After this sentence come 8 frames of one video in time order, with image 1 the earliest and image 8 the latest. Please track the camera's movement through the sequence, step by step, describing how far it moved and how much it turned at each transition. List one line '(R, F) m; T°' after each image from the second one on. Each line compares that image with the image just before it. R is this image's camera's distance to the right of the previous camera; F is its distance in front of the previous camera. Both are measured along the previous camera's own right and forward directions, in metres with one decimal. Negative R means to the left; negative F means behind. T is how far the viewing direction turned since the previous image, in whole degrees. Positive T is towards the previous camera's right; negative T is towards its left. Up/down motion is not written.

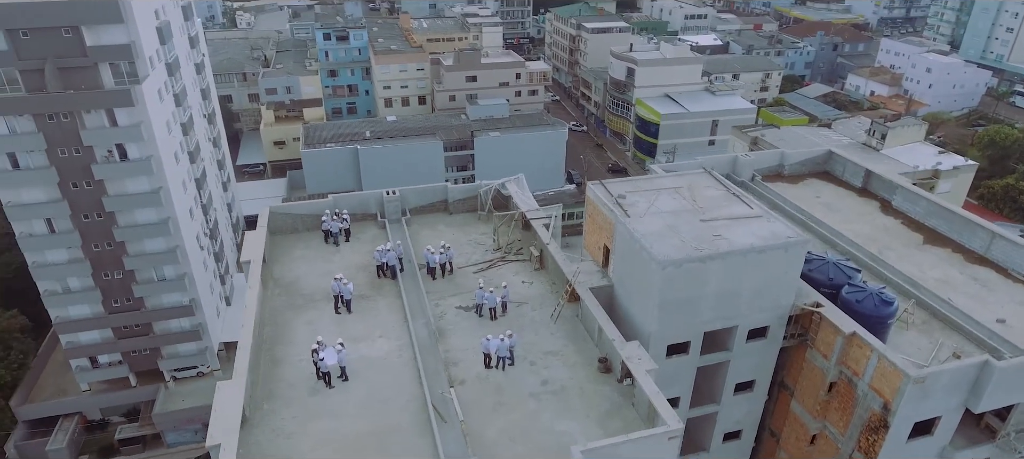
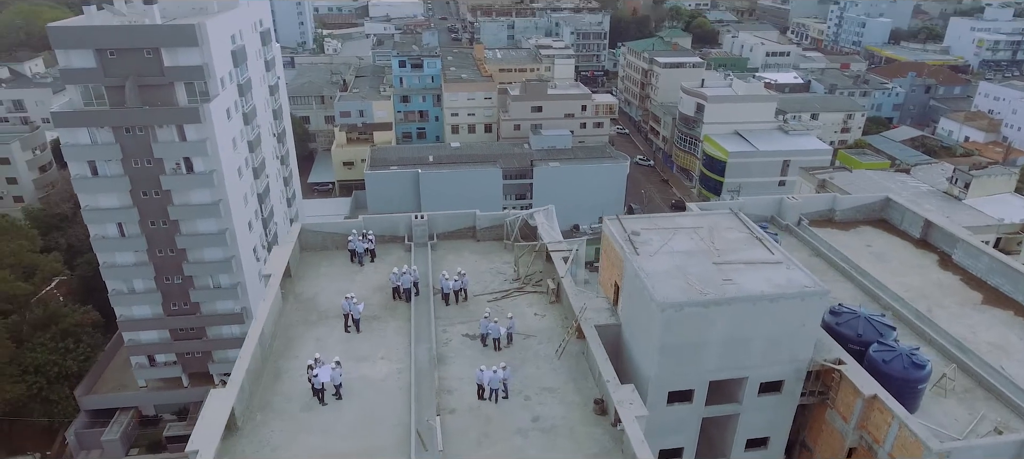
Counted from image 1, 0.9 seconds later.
(+1.4, +0.2) m; -7°
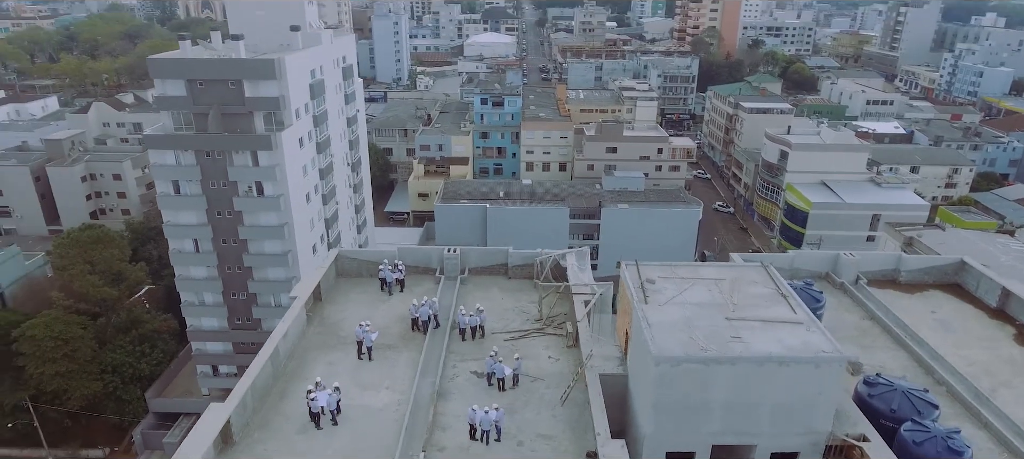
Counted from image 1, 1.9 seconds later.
(+1.6, +0.2) m; -8°
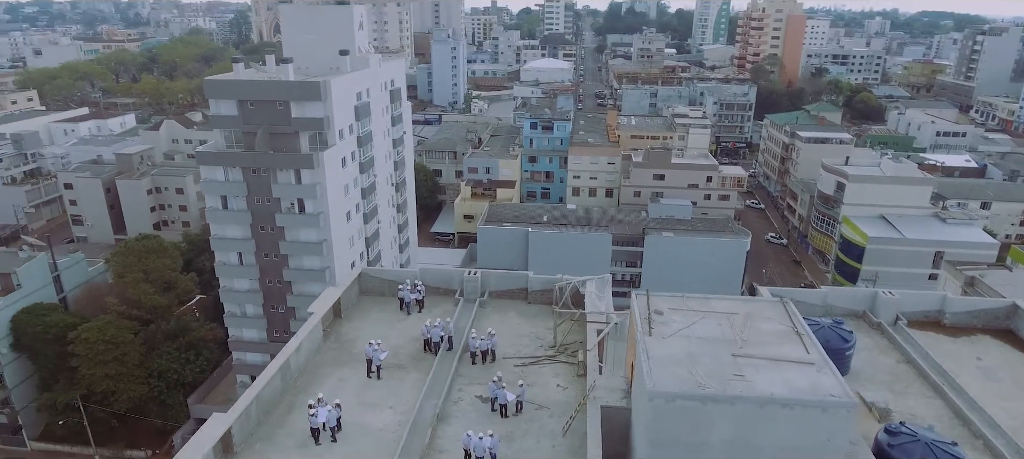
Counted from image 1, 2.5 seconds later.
(+1.0, +0.1) m; -5°
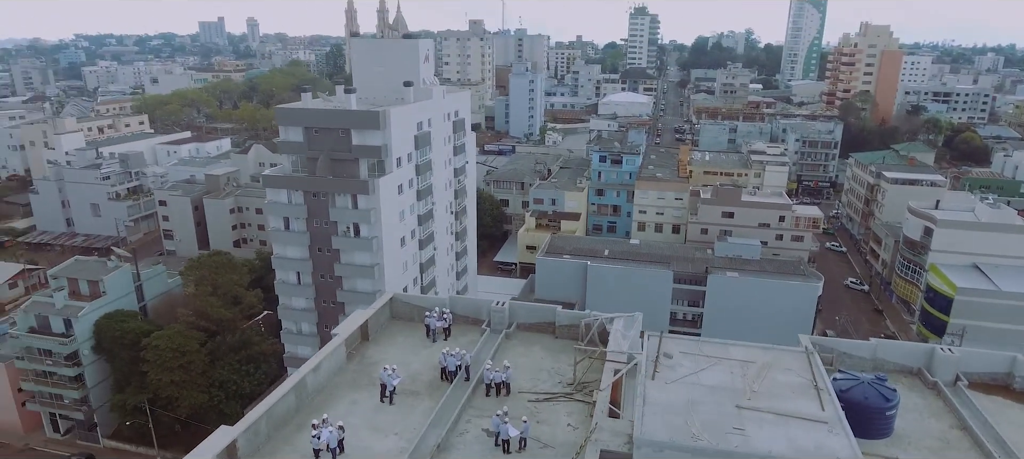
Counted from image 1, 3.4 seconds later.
(+1.4, +0.2) m; -7°
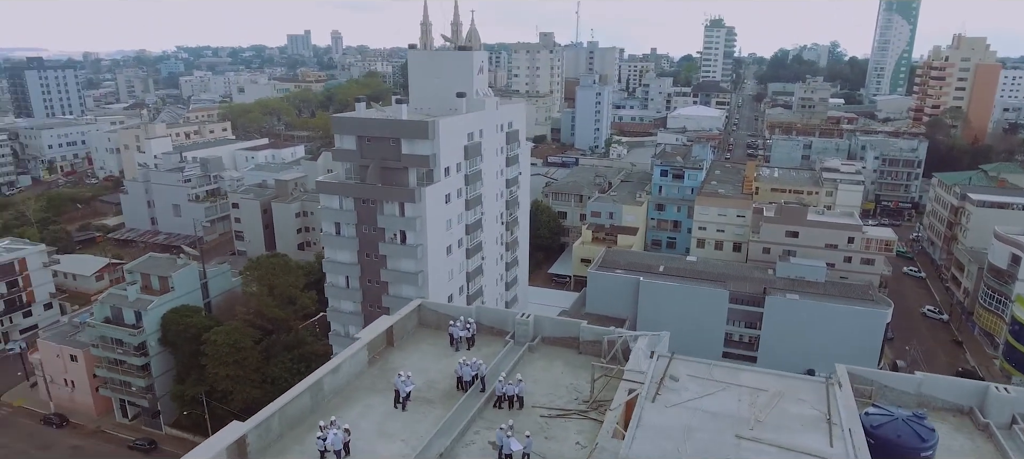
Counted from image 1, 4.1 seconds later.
(+1.2, +0.1) m; -6°
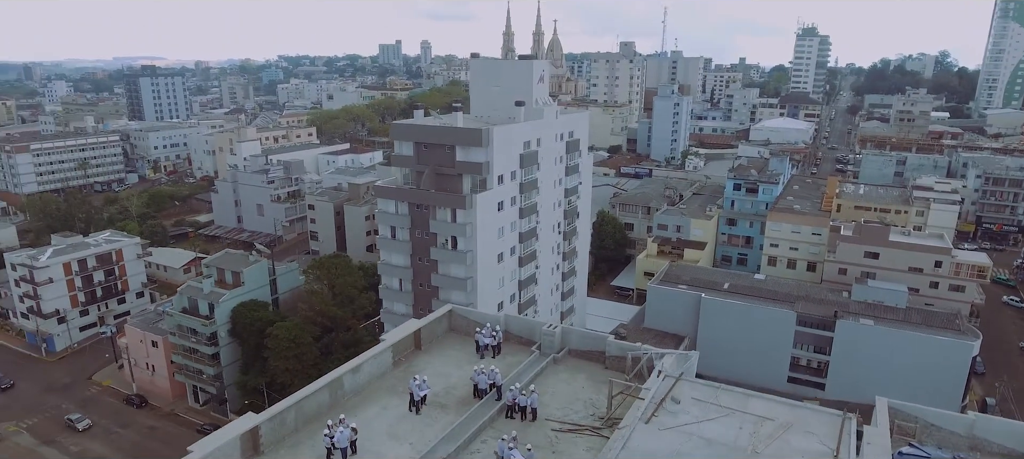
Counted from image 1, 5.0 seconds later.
(+1.4, +0.2) m; -7°
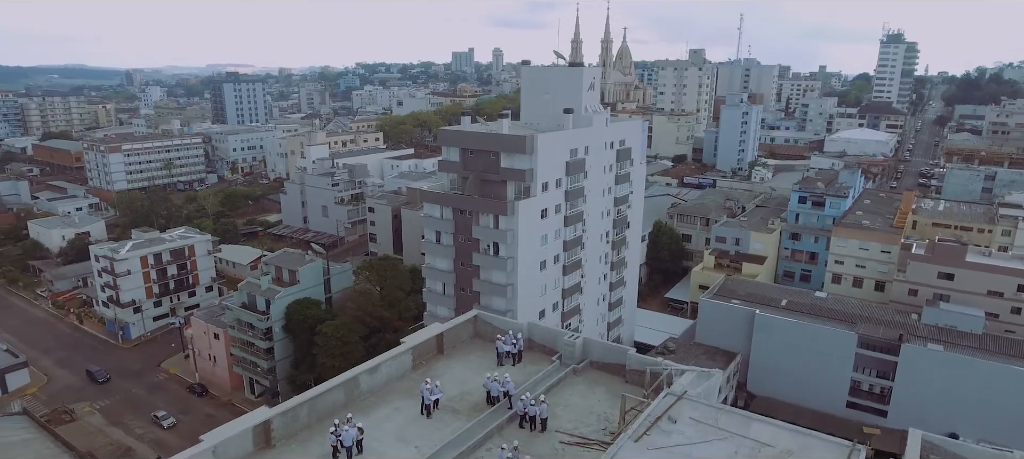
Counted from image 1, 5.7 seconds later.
(+1.2, +0.1) m; -6°
